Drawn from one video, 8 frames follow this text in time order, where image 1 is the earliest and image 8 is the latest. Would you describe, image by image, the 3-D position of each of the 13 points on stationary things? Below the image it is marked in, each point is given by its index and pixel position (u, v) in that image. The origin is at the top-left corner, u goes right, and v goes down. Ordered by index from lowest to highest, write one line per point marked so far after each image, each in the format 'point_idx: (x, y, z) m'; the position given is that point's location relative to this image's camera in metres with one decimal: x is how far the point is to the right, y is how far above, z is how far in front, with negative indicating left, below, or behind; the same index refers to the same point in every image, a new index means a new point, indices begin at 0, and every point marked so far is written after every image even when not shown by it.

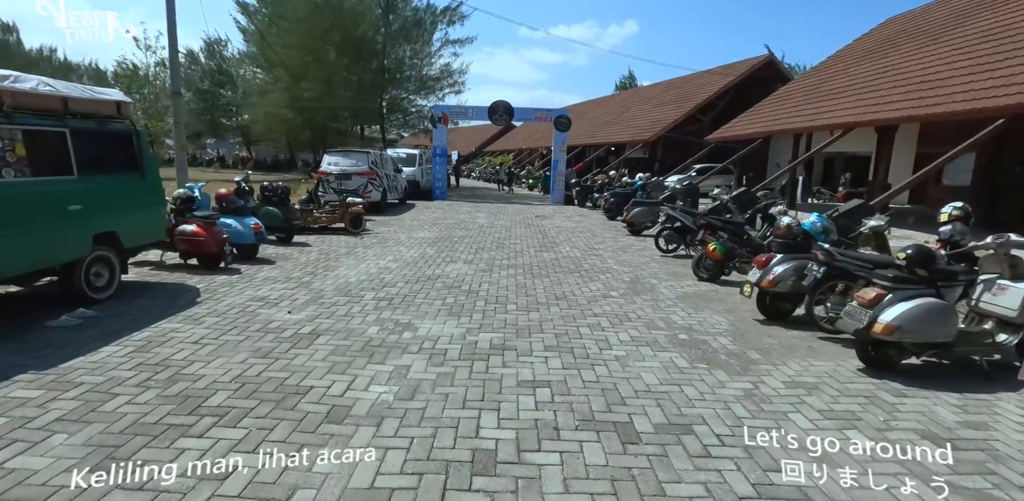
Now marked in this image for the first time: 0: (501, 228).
0: (-0.3, +0.6, +13.5) m
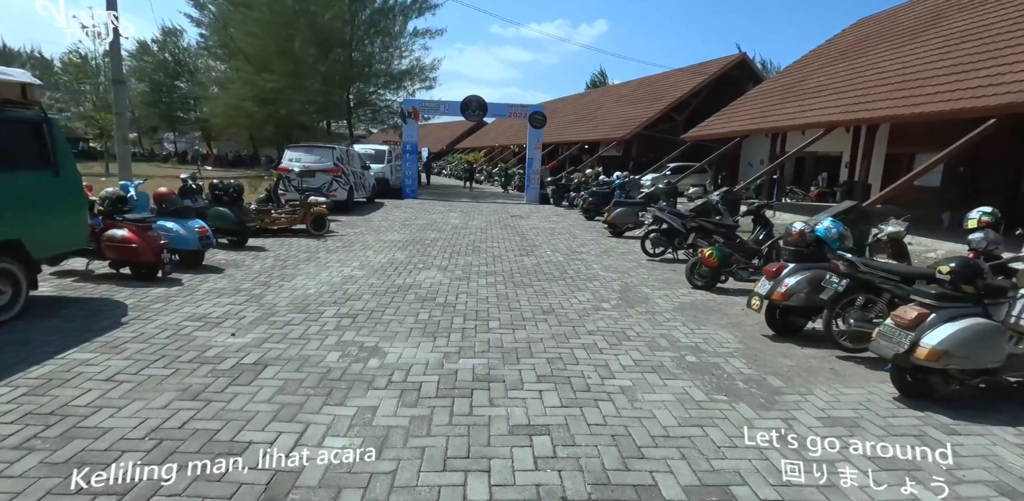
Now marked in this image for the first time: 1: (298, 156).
0: (-0.9, +0.5, +12.8) m
1: (-6.0, +2.6, +14.3) m
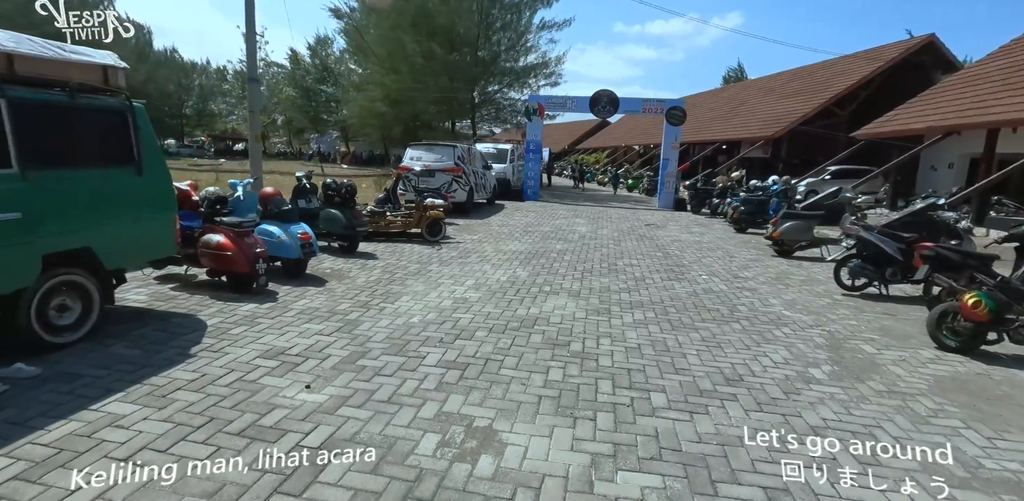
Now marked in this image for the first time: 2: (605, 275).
0: (+2.1, +0.2, +11.0) m
1: (-2.4, +2.6, +13.6) m
2: (+1.4, -0.4, +7.7) m
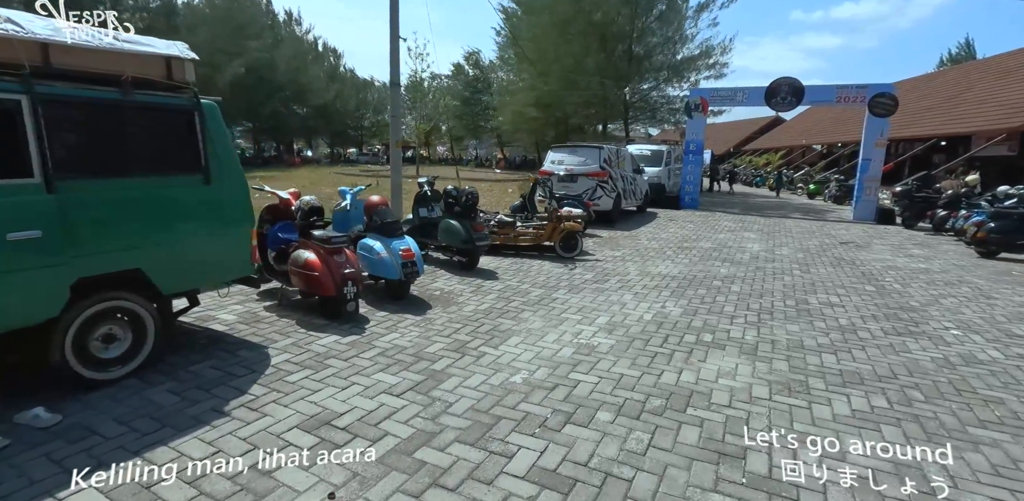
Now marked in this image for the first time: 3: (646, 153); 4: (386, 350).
0: (+4.6, -0.2, +8.5) m
1: (+1.2, +2.2, +12.3) m
2: (+3.0, -0.8, +5.5) m
3: (+4.8, +3.4, +18.1) m
4: (-1.1, -0.8, +4.3) m
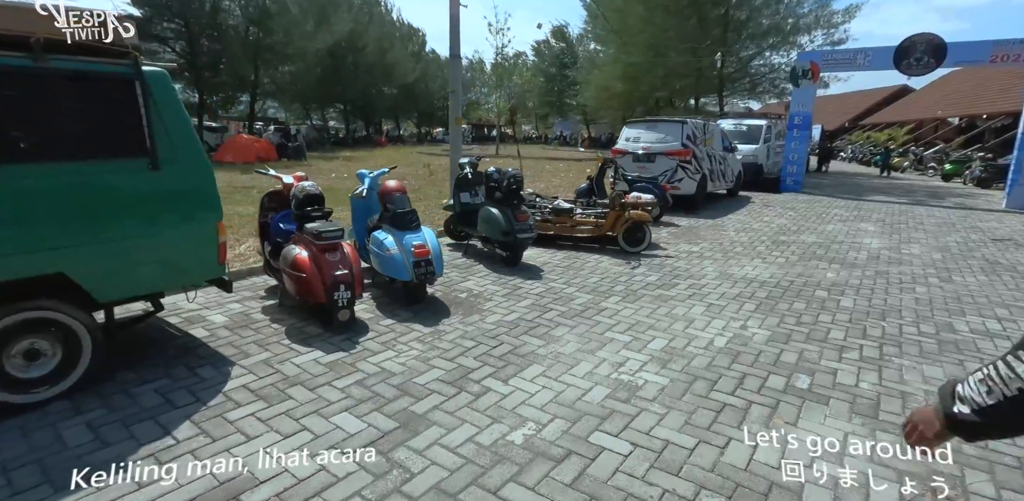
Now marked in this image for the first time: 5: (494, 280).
0: (+5.4, -0.3, +6.6) m
1: (+2.6, +2.5, +10.8) m
2: (+3.3, -0.8, +4.0) m
3: (+7.1, +3.8, +15.9) m
4: (-1.0, -0.9, +3.5) m
5: (-0.2, -0.3, +5.8) m
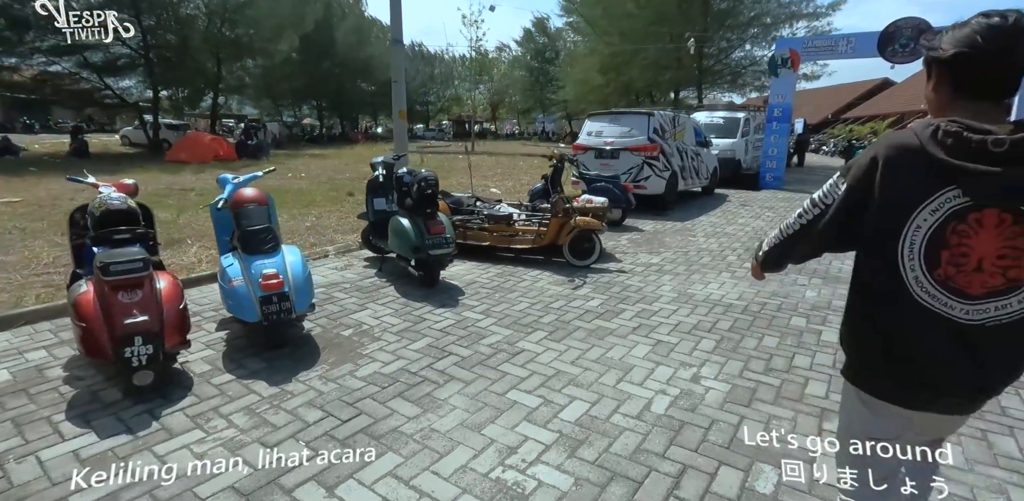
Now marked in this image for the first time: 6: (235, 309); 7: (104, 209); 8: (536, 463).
0: (+4.5, -0.4, +5.7) m
1: (+1.7, +2.3, +9.8) m
2: (+2.5, -1.0, +2.9) m
3: (+6.0, +3.8, +14.9) m
4: (-1.7, -1.1, +2.4) m
5: (-1.0, -0.5, +4.7) m
6: (-1.9, -0.4, +3.5) m
7: (-2.6, +0.3, +3.3) m
8: (+0.2, -1.0, +2.6) m
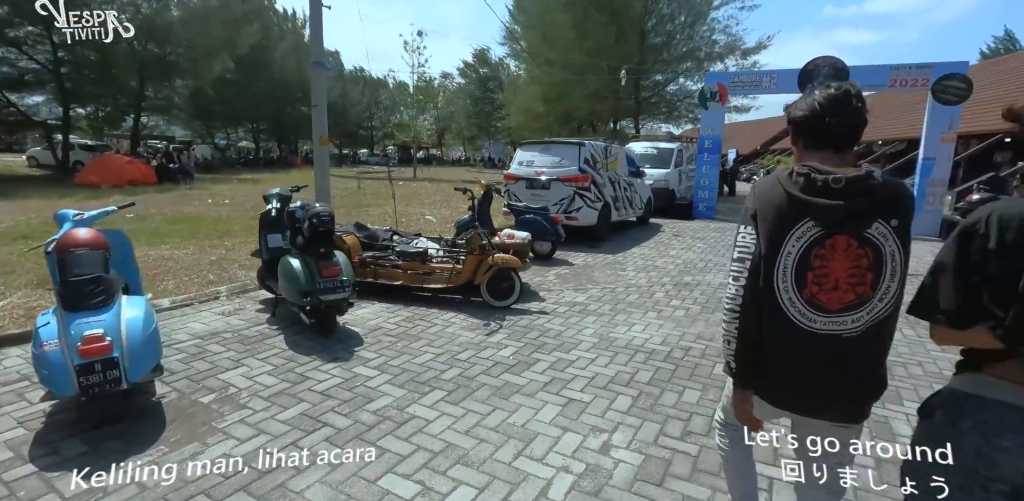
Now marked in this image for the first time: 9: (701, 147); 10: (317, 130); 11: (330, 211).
0: (+3.6, -0.8, +5.6) m
1: (+0.3, +1.7, +9.5) m
2: (+1.9, -1.3, +2.7) m
3: (+4.2, +2.9, +15.1) m
4: (-2.3, -1.3, +1.7) m
5: (-1.8, -0.9, +4.1) m
6: (-2.6, -0.7, +2.8) m
7: (-3.2, 0.0, +2.6) m
8: (-0.4, -1.3, +2.1) m
9: (+5.4, +3.0, +14.6) m
10: (-3.6, +2.2, +9.4) m
11: (-1.6, +0.4, +4.6) m
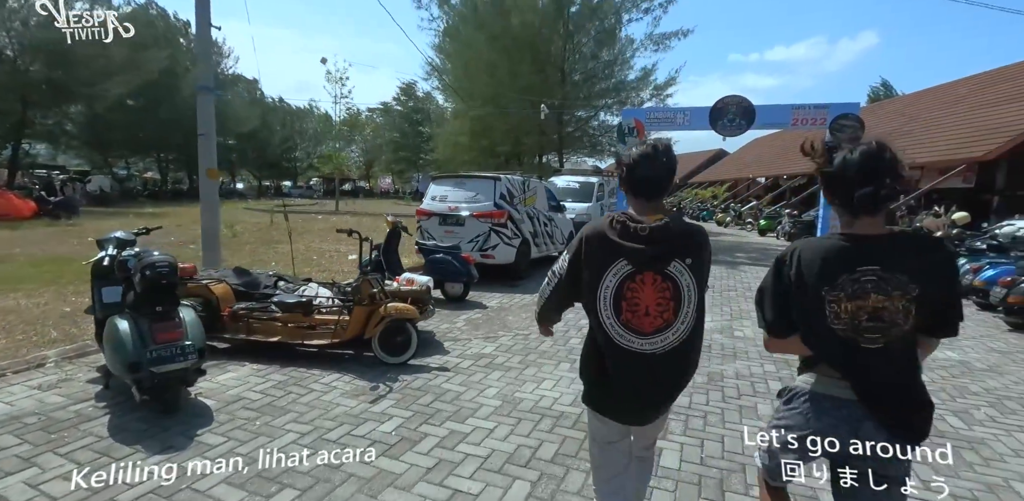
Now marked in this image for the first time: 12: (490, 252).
0: (+2.6, -1.2, +5.4) m
1: (-1.2, +1.0, +9.0) m
2: (+1.3, -1.5, +2.2) m
3: (+1.9, +1.9, +15.1) m
4: (-2.8, -1.6, +0.7) m
5: (-2.6, -1.3, +3.2) m
6: (-3.2, -1.0, +1.9) m
7: (-3.8, -0.3, +1.6) m
8: (-0.9, -1.5, +1.4) m
9: (+3.2, +2.0, +14.7) m
10: (-5.1, +1.5, +8.5) m
11: (-2.4, -0.1, +3.9) m
12: (-0.4, 0.0, +8.6) m
